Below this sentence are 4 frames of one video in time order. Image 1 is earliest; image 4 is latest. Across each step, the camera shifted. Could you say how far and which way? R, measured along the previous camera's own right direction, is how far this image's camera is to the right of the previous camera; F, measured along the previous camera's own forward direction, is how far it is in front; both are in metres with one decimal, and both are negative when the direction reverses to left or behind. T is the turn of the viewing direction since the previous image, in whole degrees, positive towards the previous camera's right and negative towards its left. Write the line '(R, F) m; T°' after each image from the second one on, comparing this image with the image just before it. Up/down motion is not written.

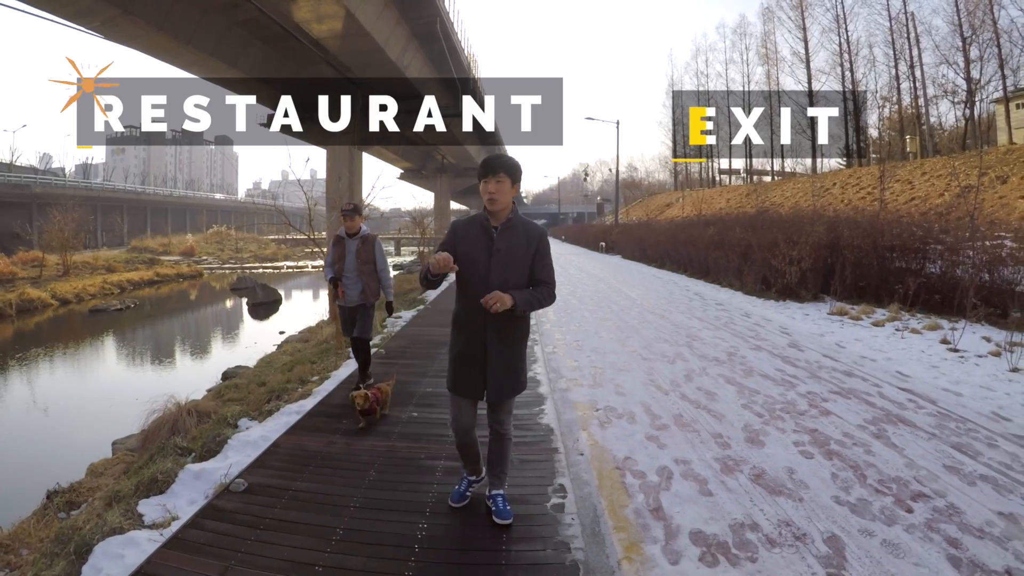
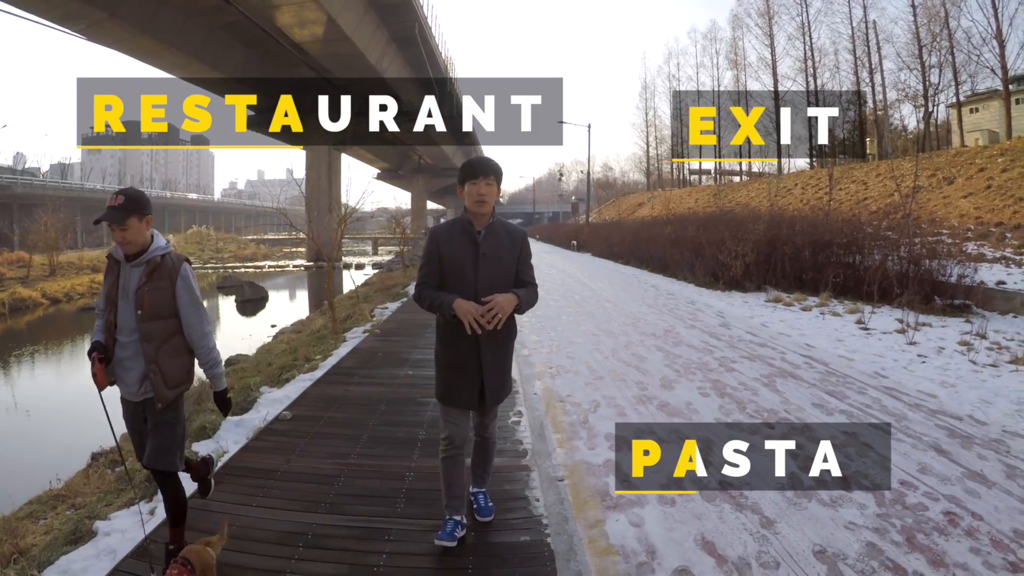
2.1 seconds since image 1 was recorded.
(+0.1, -1.0) m; +2°
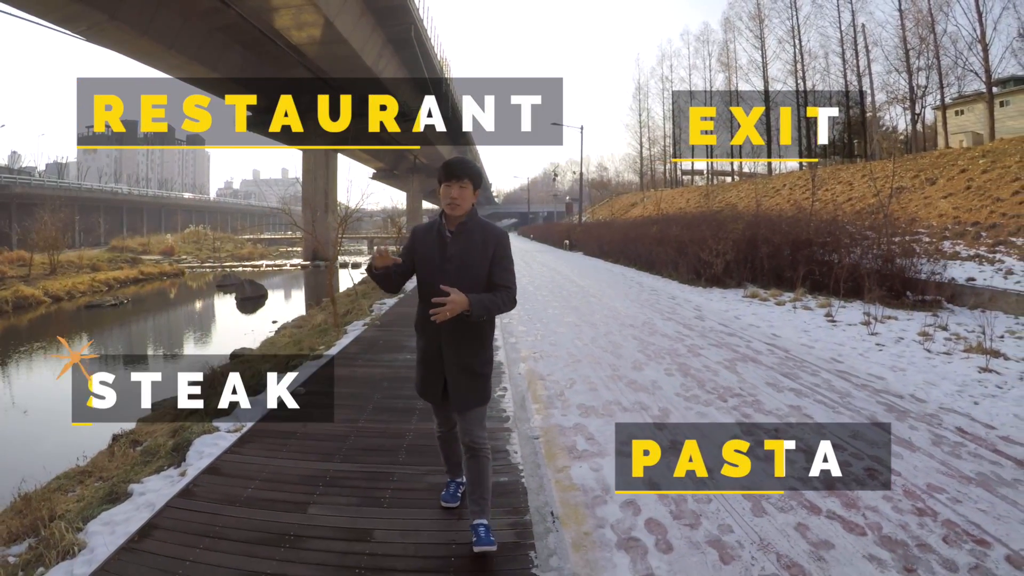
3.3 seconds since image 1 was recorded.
(+0.1, -0.5) m; 0°
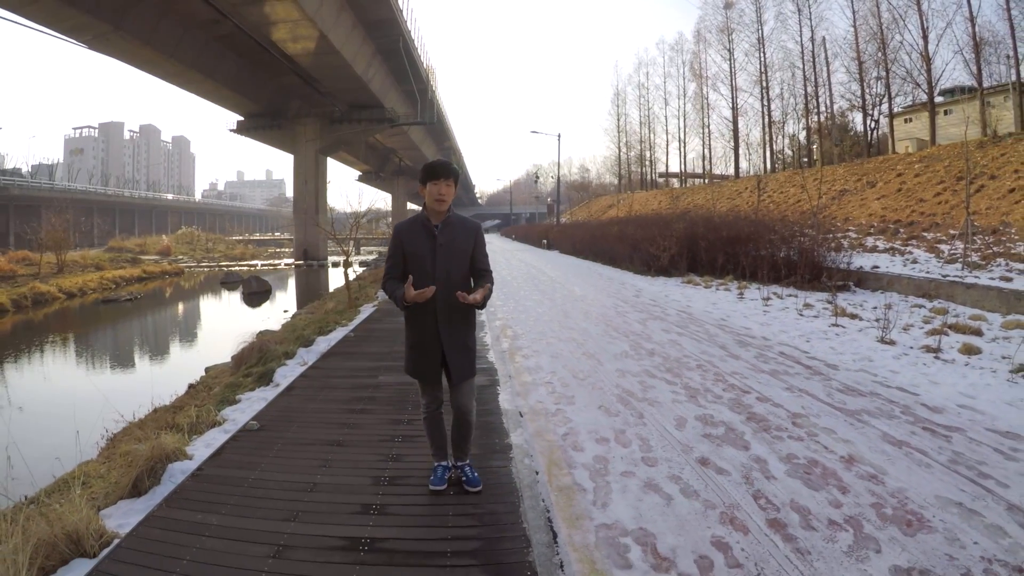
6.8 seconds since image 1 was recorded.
(+0.1, -2.2) m; +2°
